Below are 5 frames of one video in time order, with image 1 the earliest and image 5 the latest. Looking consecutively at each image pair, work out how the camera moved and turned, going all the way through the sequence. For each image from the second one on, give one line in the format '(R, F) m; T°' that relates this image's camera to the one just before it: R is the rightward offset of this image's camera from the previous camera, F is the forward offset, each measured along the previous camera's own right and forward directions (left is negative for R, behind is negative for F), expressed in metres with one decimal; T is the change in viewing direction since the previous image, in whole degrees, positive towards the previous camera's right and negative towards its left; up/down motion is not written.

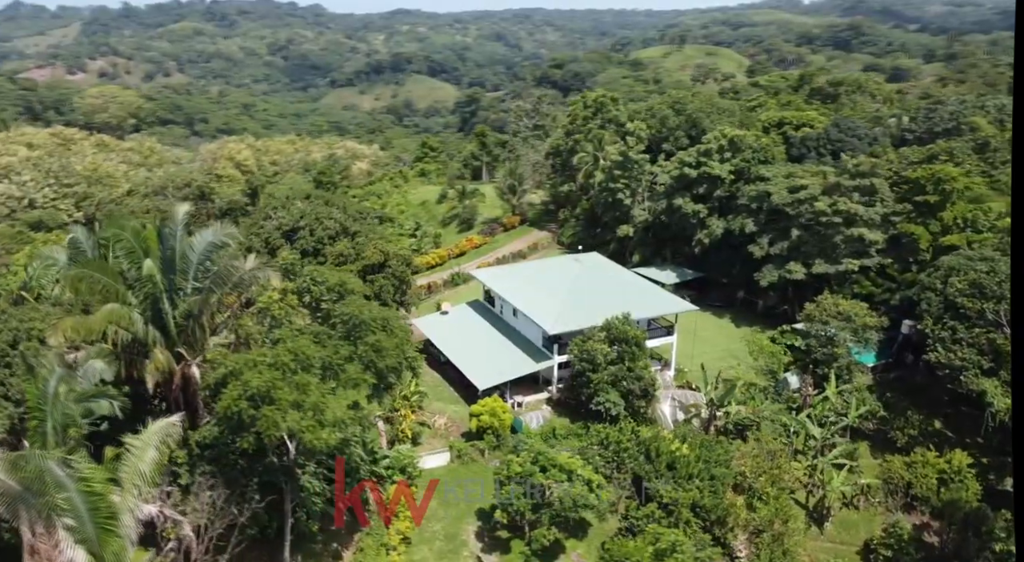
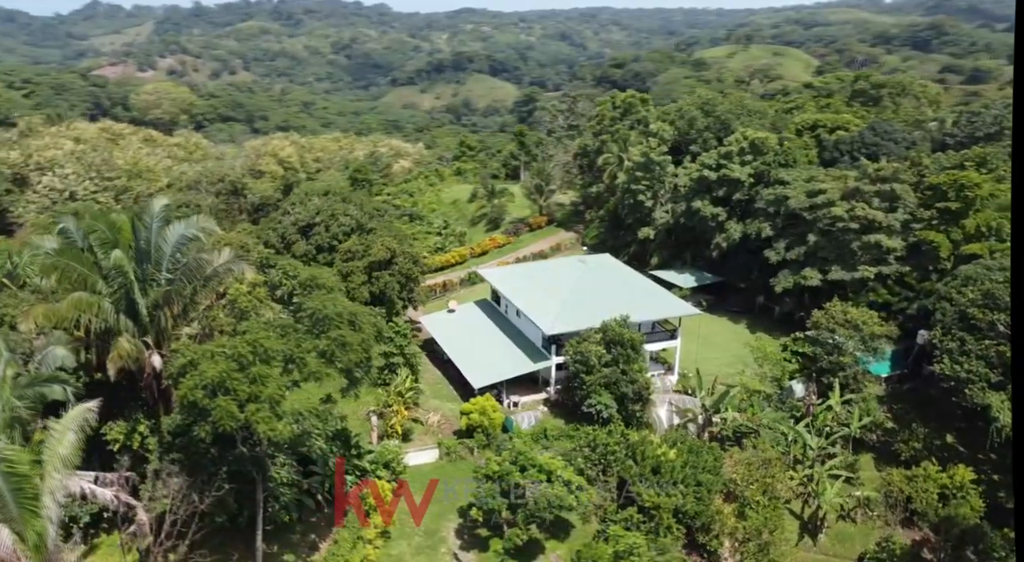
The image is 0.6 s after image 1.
(+1.0, +0.1) m; -3°
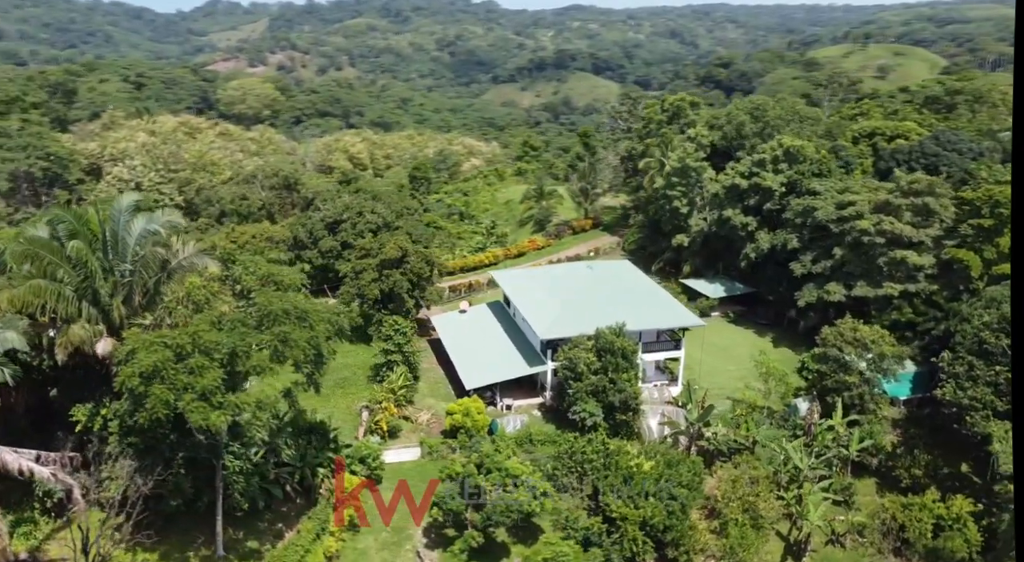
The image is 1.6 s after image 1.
(+1.6, +0.1) m; -5°
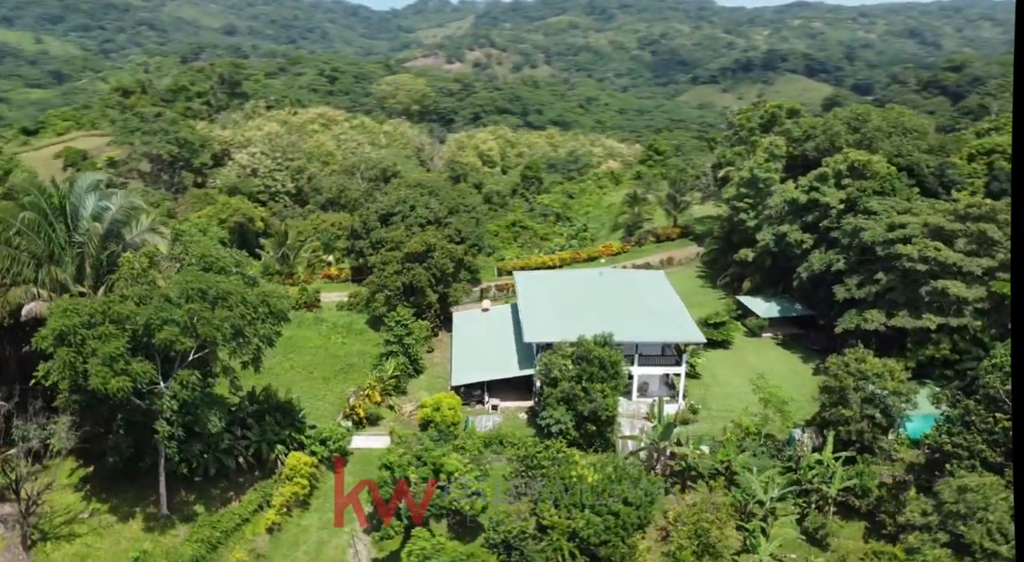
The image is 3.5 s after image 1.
(+3.2, +0.2) m; -9°
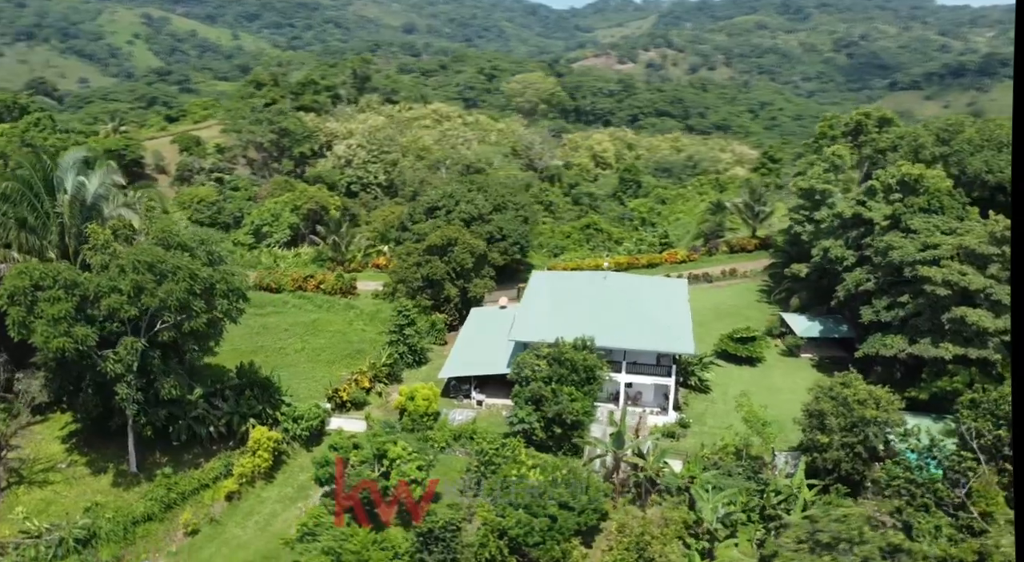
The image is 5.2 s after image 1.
(+2.9, +0.1) m; -8°
